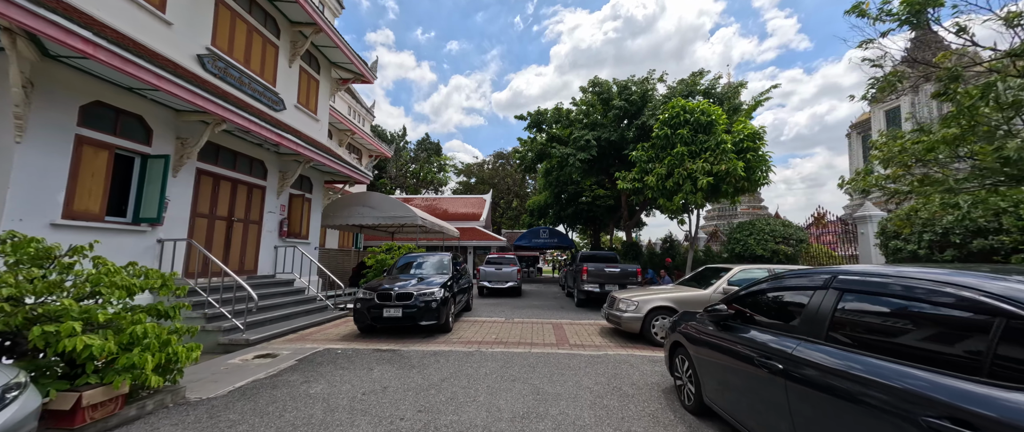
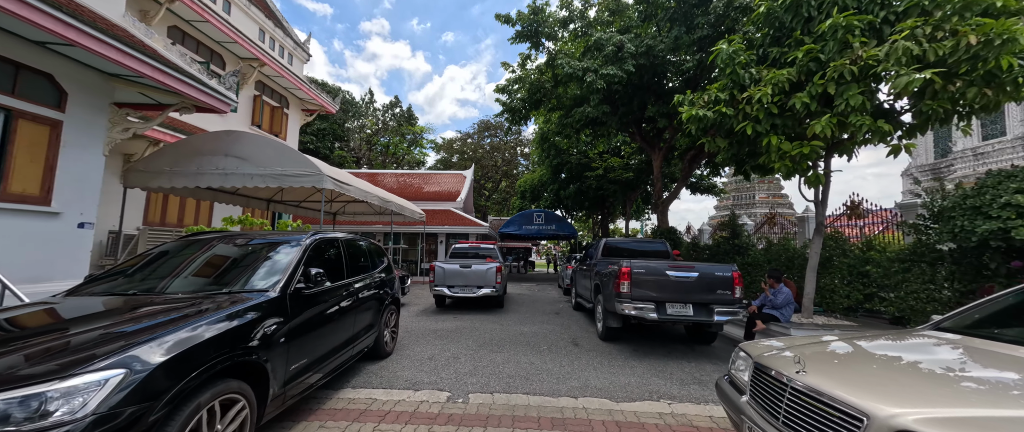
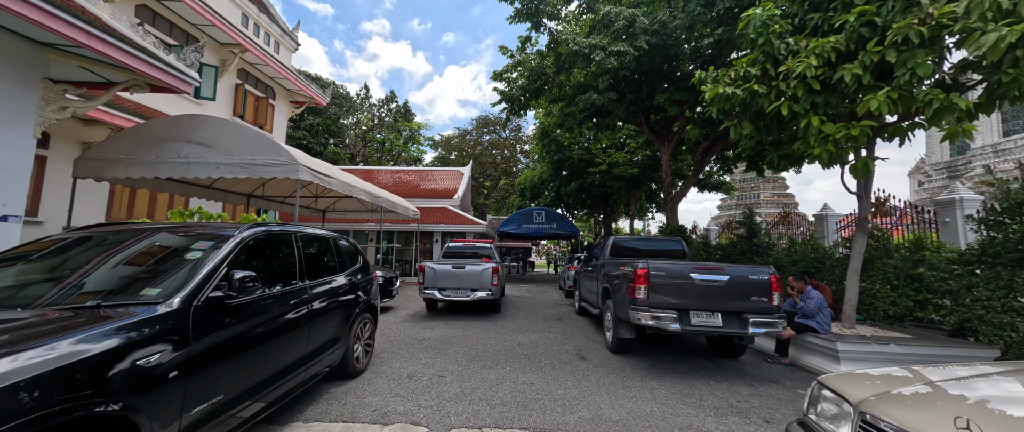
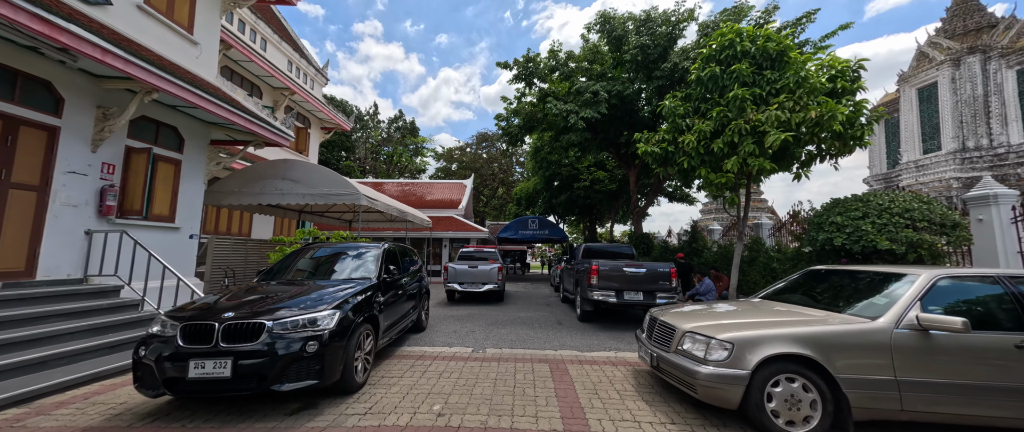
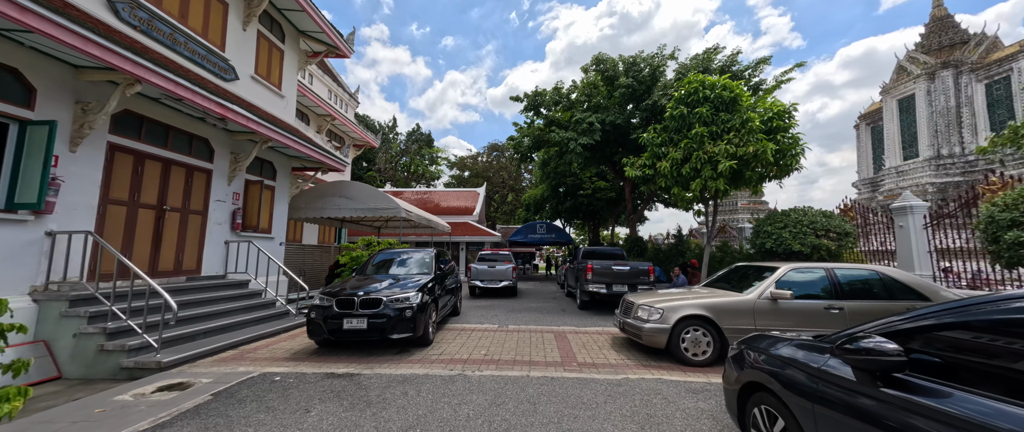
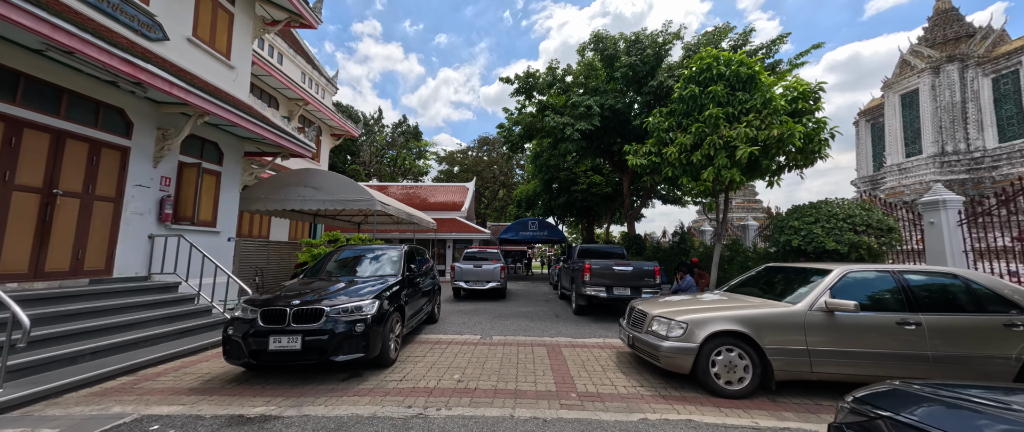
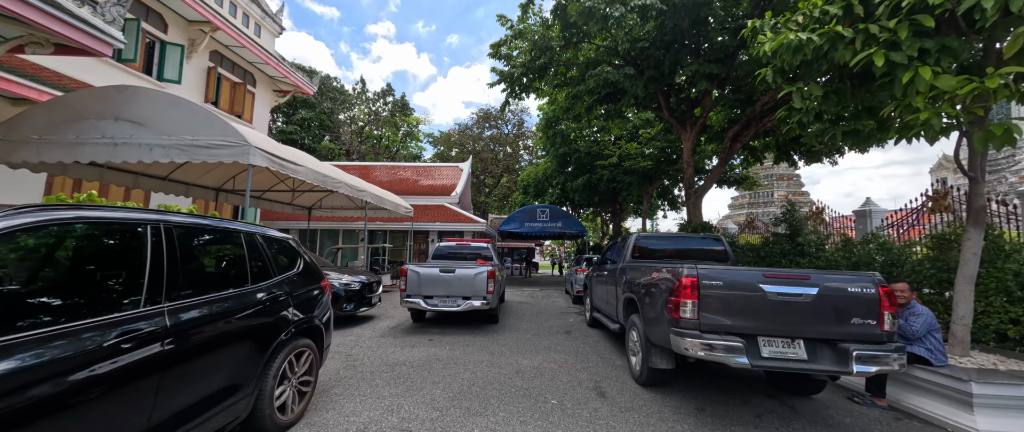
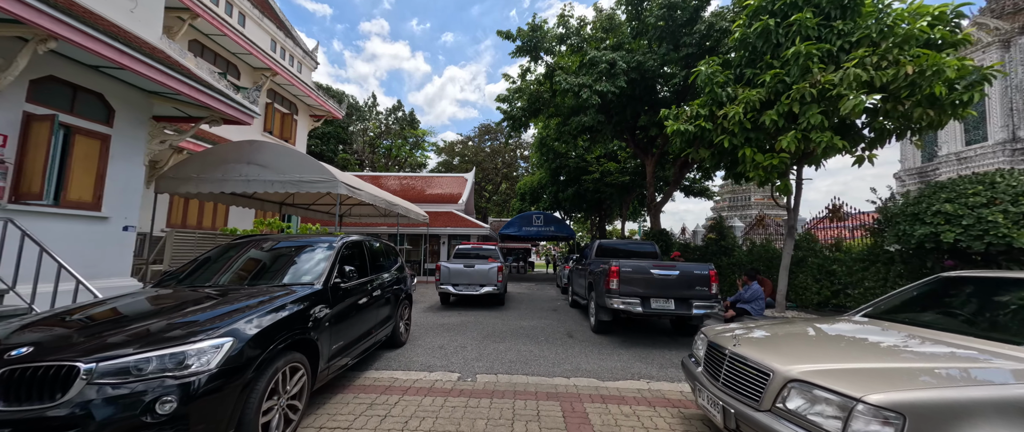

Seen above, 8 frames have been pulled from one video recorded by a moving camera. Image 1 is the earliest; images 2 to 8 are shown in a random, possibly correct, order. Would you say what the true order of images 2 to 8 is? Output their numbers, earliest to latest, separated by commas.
5, 6, 4, 8, 2, 3, 7
